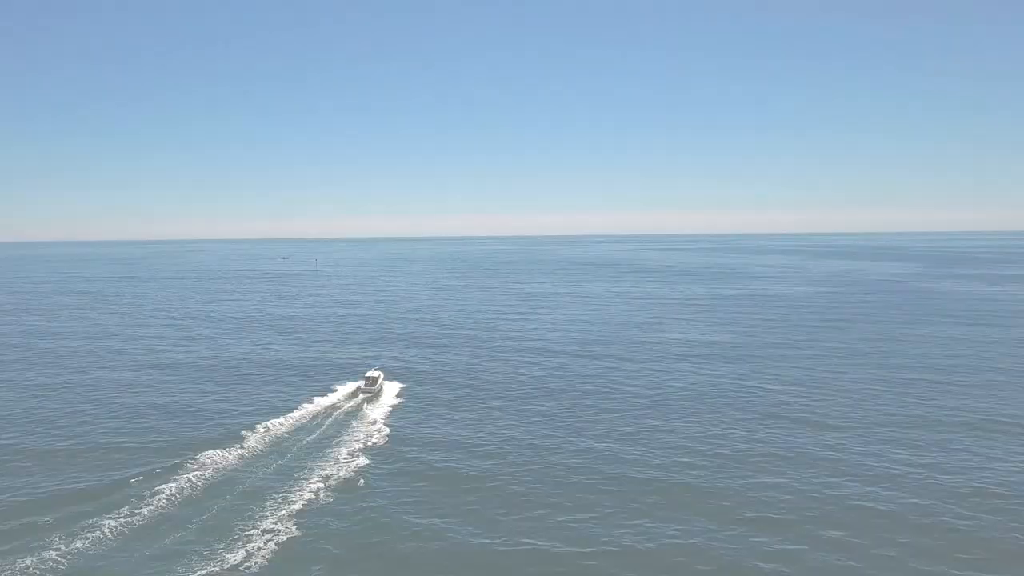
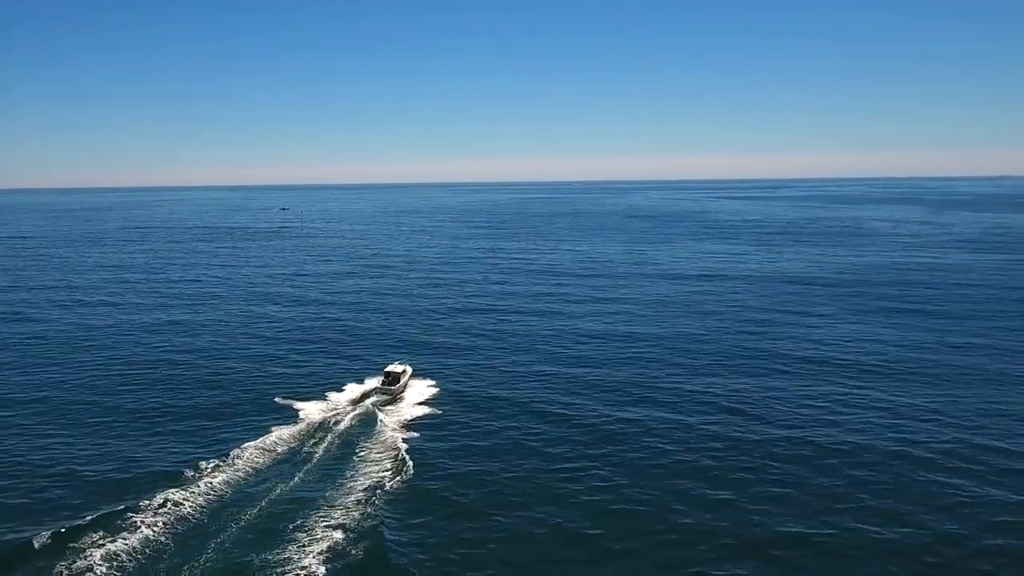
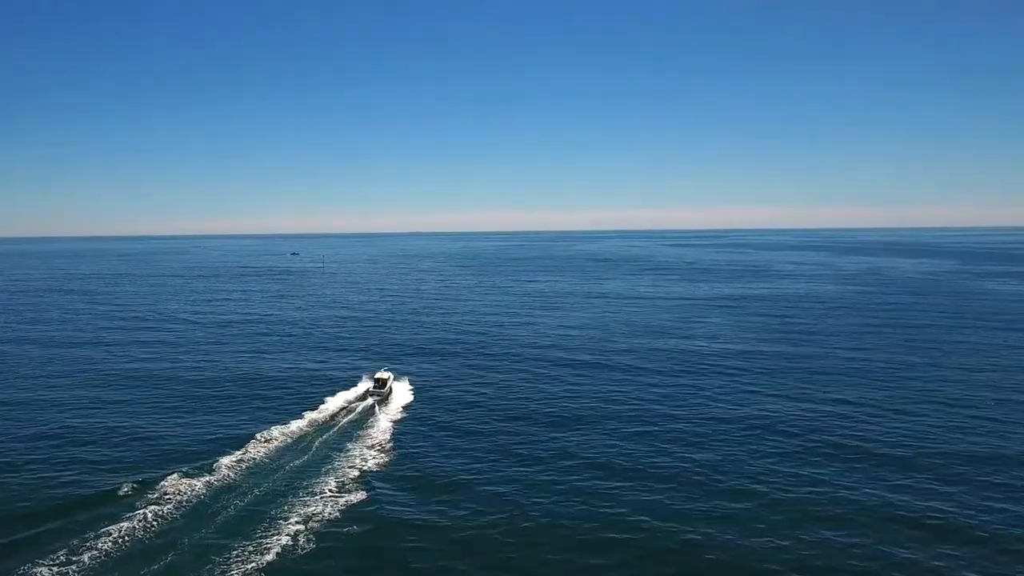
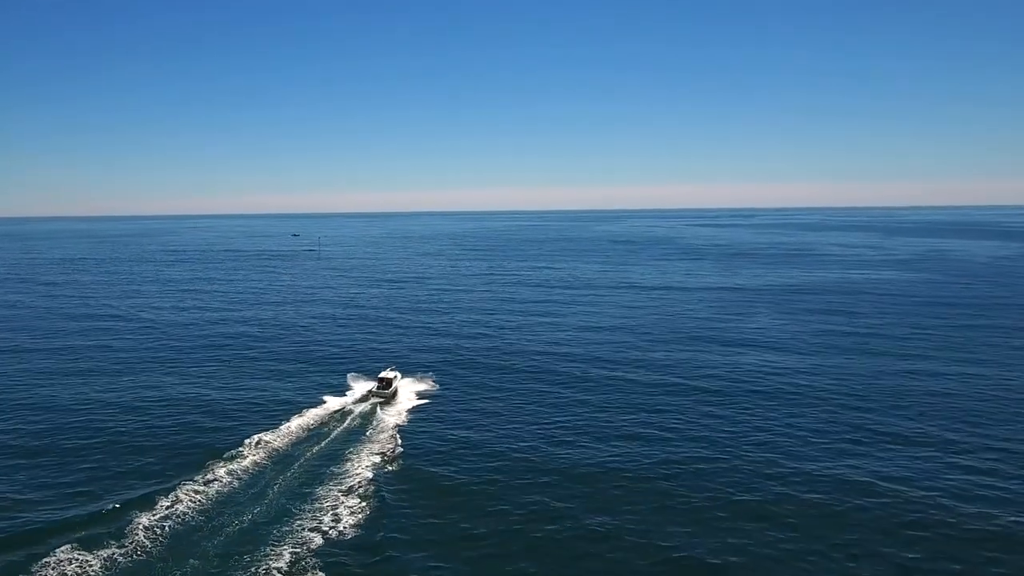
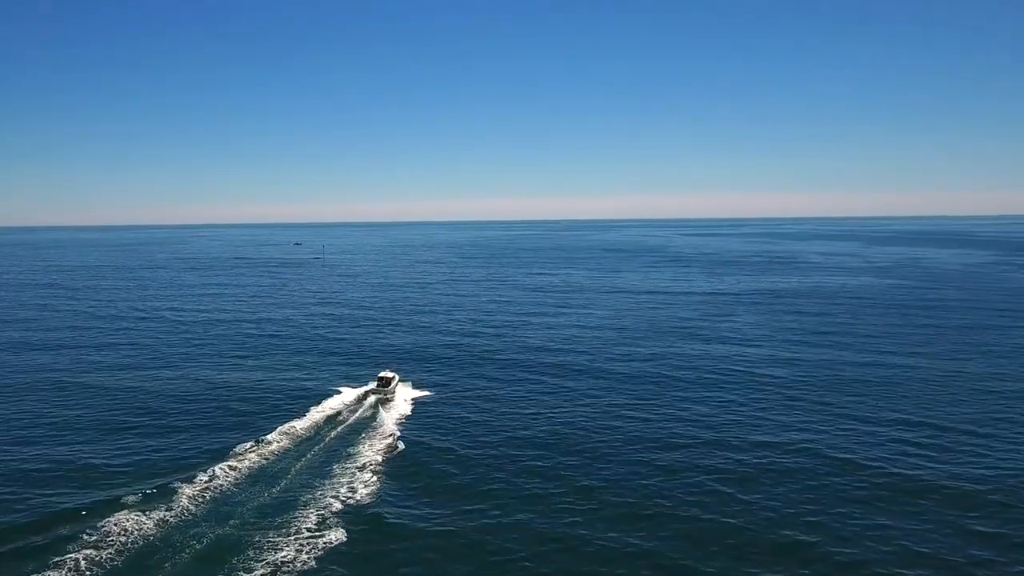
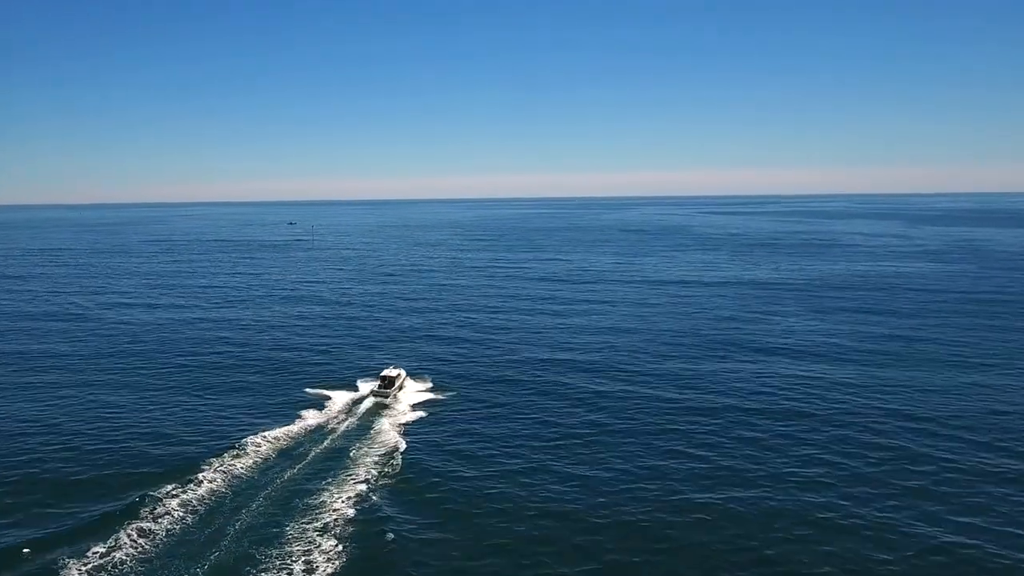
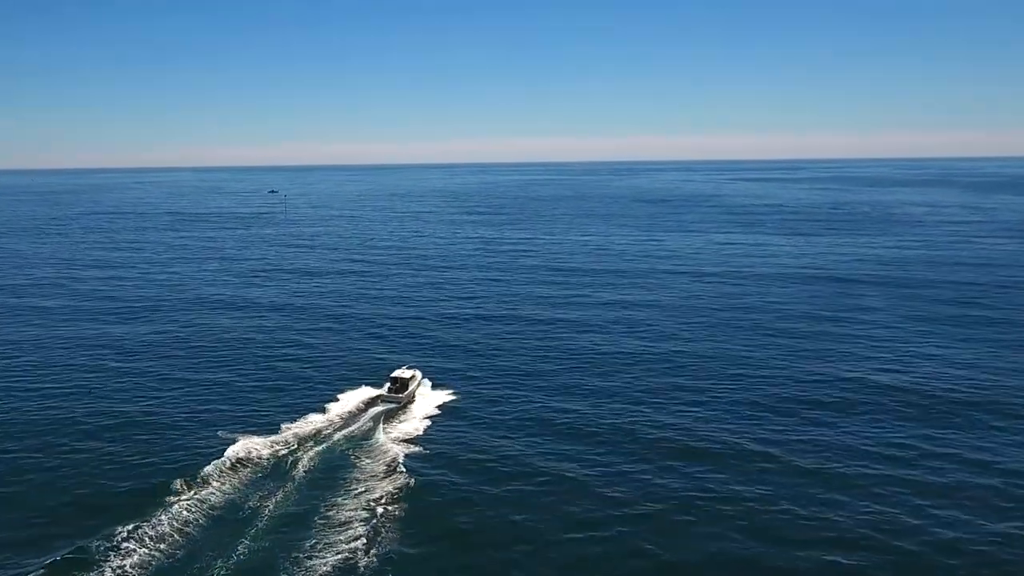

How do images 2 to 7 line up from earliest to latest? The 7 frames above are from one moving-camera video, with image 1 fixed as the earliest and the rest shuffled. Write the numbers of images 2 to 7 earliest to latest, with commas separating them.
3, 5, 4, 6, 2, 7
